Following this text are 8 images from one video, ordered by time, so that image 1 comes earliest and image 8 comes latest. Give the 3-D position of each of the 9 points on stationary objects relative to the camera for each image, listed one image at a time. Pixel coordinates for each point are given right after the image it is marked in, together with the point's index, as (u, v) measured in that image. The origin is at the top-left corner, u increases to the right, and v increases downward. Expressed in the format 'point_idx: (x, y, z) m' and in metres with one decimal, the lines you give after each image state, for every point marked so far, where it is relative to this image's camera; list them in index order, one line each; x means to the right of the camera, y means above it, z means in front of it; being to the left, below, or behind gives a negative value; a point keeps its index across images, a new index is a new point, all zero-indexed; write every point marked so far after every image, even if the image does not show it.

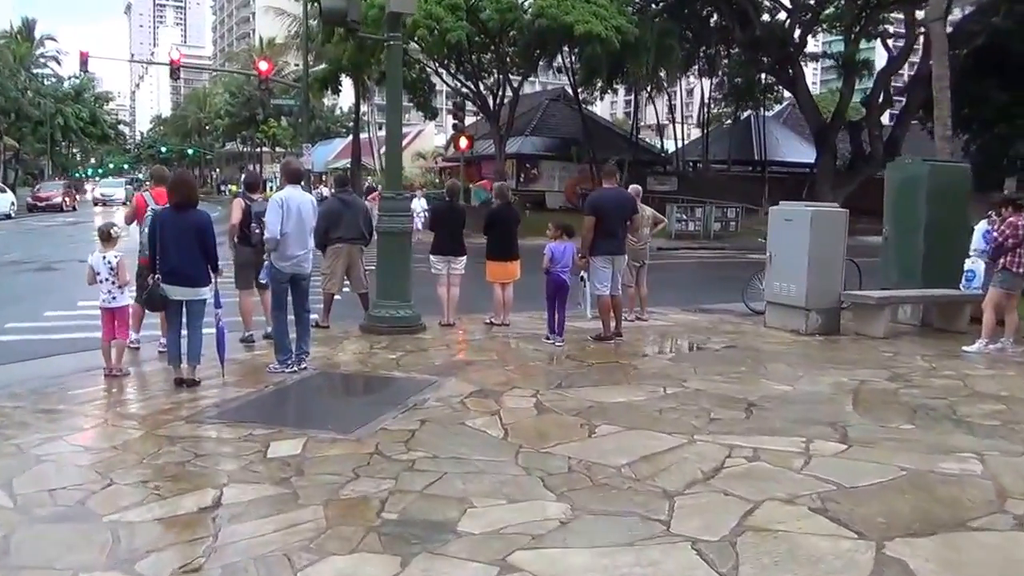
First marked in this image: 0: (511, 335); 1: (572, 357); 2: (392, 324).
0: (+0.1, -0.6, +10.4) m
1: (+0.6, -0.8, +9.2) m
2: (-1.5, -0.5, +10.5) m
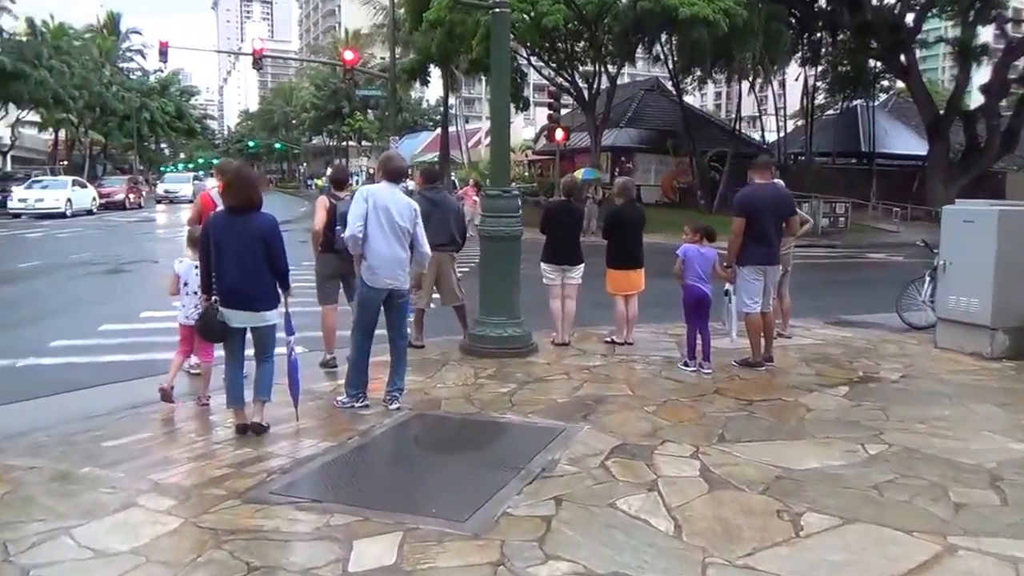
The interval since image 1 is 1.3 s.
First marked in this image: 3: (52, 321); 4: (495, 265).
0: (+1.4, -0.8, +8.7) m
1: (+1.8, -0.9, +7.4) m
2: (-0.1, -0.6, +8.9) m
3: (-6.1, -0.4, +11.1) m
4: (-0.2, +0.2, +8.9) m
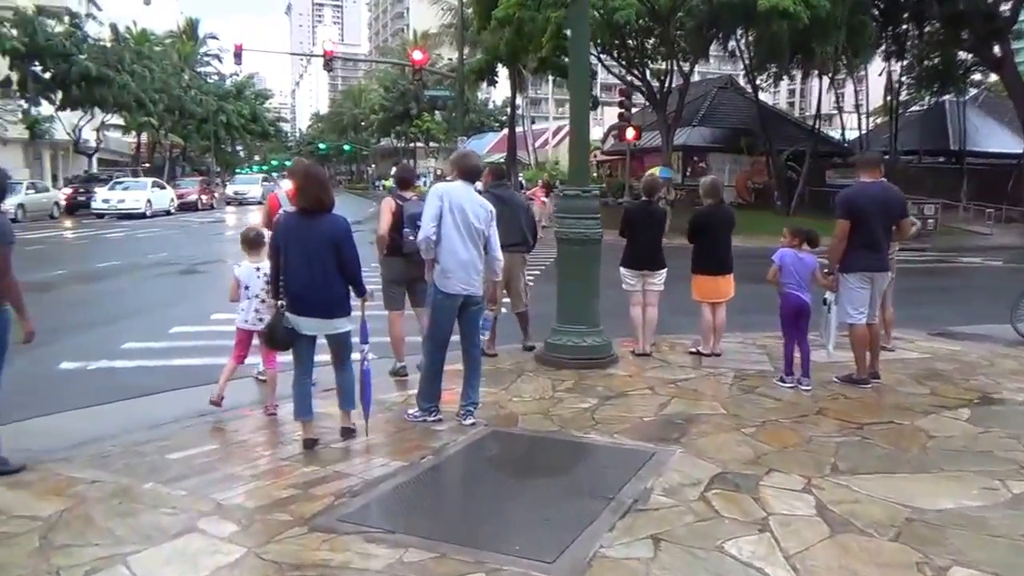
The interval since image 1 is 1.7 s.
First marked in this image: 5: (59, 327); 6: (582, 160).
0: (+2.1, -0.8, +8.0) m
1: (+2.5, -1.0, +6.7) m
2: (+0.6, -0.7, +8.4) m
3: (-5.1, -0.5, +11.0) m
4: (+0.6, +0.2, +8.4) m
5: (-5.8, -0.5, +10.6) m
6: (+0.7, +1.2, +8.3) m
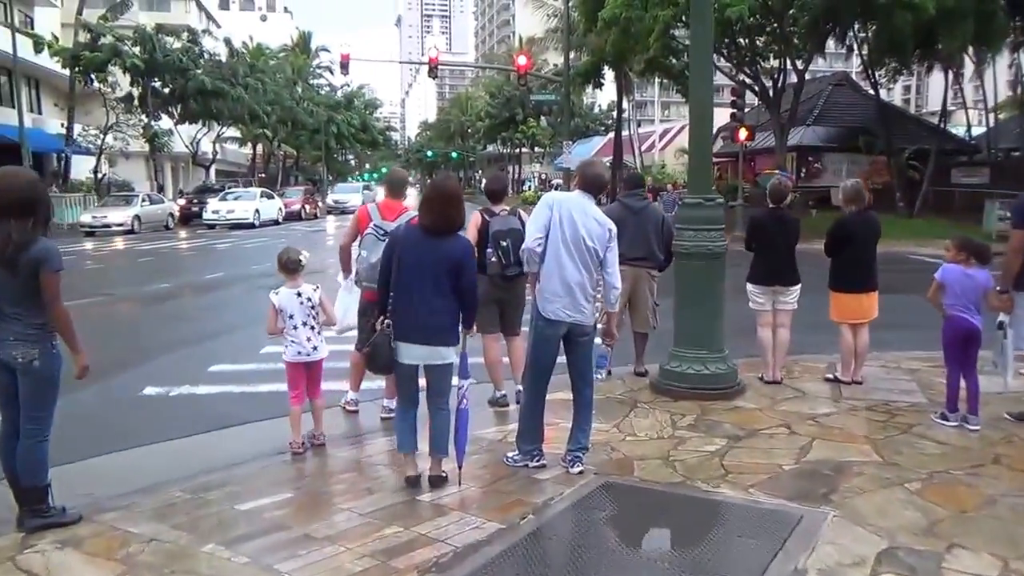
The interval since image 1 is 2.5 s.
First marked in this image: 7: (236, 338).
0: (+3.1, -1.0, +7.0) m
1: (+3.3, -1.2, +5.6) m
2: (+1.6, -0.9, +7.4) m
3: (-3.8, -0.7, +10.8) m
4: (+1.6, 0.0, +7.4) m
5: (-4.4, -0.7, +10.4) m
6: (+1.7, +1.1, +7.4) m
7: (-3.5, -0.6, +10.8) m
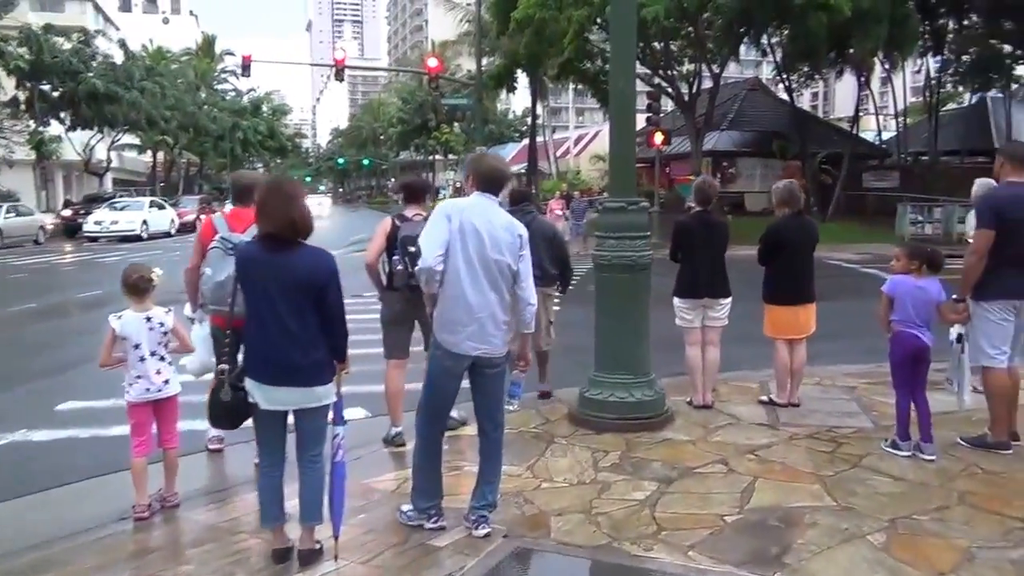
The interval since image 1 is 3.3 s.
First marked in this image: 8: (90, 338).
0: (+2.3, -1.1, +6.2) m
1: (+2.6, -1.2, +4.9) m
2: (+0.9, -1.0, +6.6) m
3: (-4.8, -0.9, +9.4) m
4: (+0.8, -0.1, +6.6) m
5: (-5.5, -1.0, +9.0) m
6: (+0.9, +0.9, +6.5) m
7: (-4.6, -0.9, +9.5) m
8: (-5.7, -0.7, +11.3) m
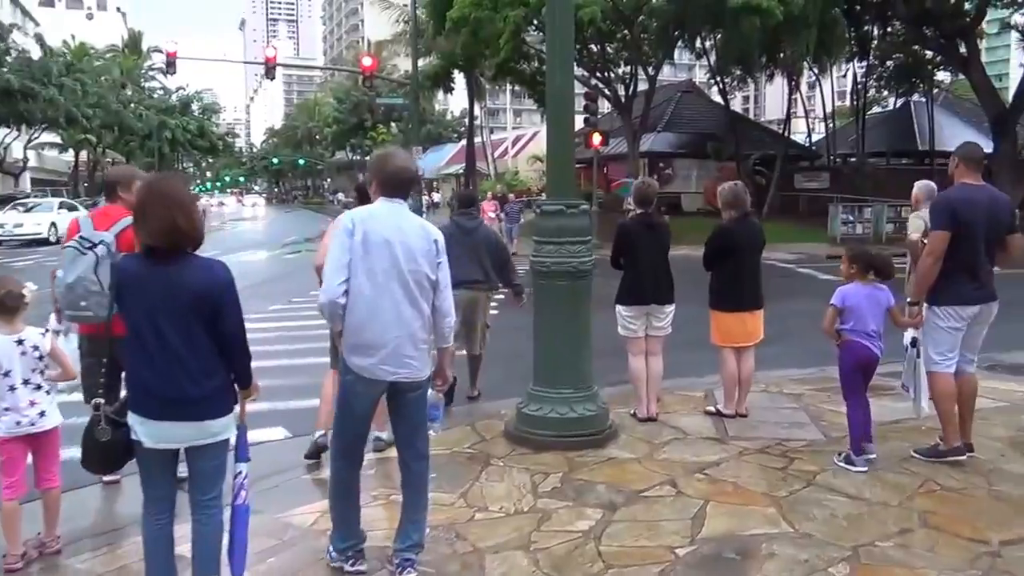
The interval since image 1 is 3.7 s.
0: (+1.9, -1.1, +5.9) m
1: (+2.3, -1.3, +4.6) m
2: (+0.4, -1.1, +6.1) m
3: (-5.5, -1.0, +8.5) m
4: (+0.3, -0.2, +6.1) m
5: (-6.1, -1.1, +8.1) m
6: (+0.4, +0.9, +6.1) m
7: (-5.3, -1.0, +8.6) m
8: (-6.5, -0.8, +10.4) m
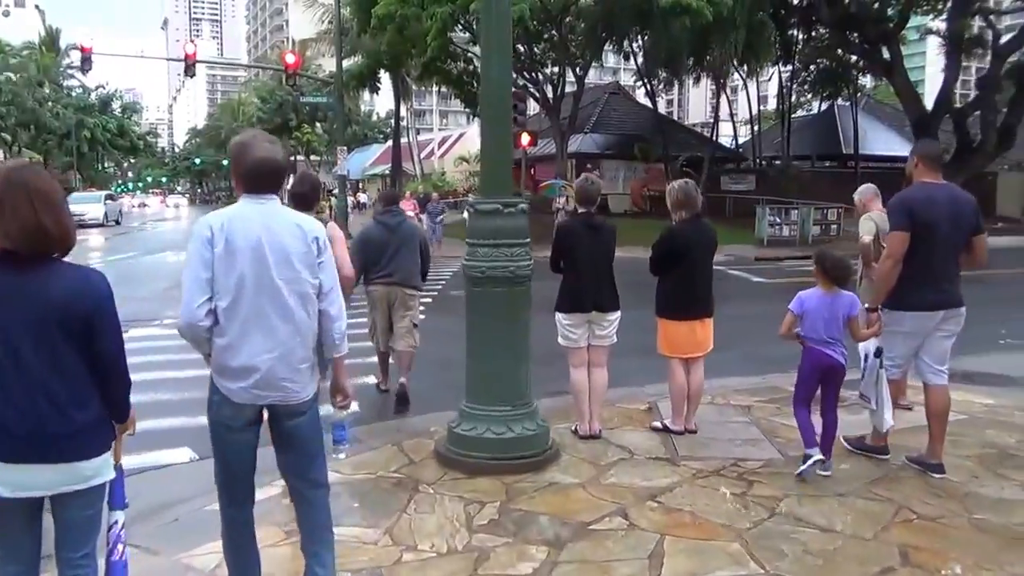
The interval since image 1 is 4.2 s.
0: (+1.4, -1.2, +5.4) m
1: (+1.9, -1.3, +4.2) m
2: (-0.1, -1.1, +5.5) m
3: (-6.2, -1.1, +7.4) m
4: (-0.1, -0.2, +5.5) m
5: (-6.7, -1.1, +6.9) m
6: (-0.1, +0.8, +5.5) m
7: (-6.0, -1.1, +7.5) m
8: (-7.3, -0.9, +9.2) m
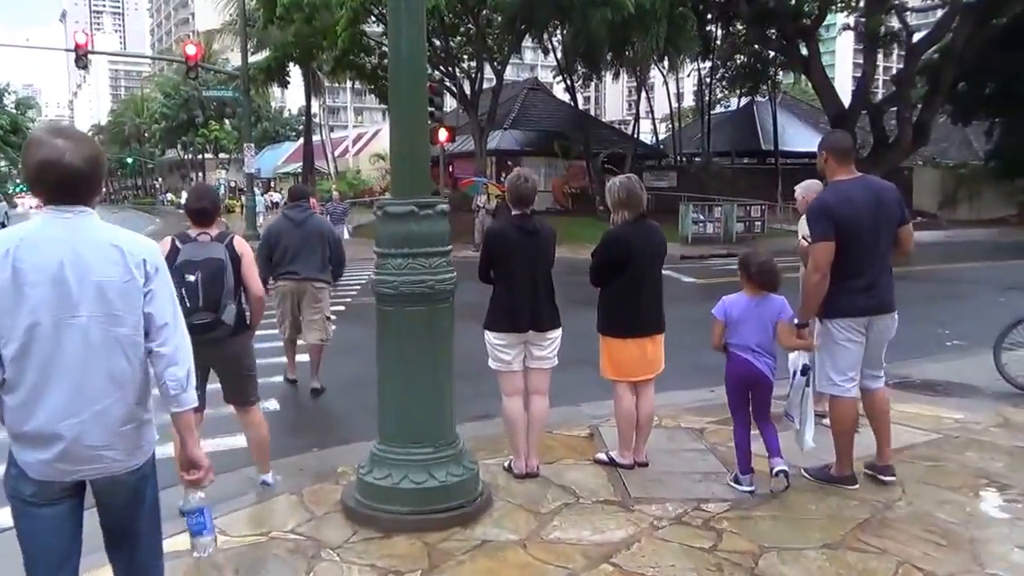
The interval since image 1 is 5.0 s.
0: (+1.0, -1.3, +4.6) m
1: (+1.6, -1.4, +3.4) m
2: (-0.5, -1.2, +4.6) m
3: (-6.7, -1.3, +5.8) m
4: (-0.6, -0.3, +4.6) m
5: (-7.2, -1.4, +5.3) m
6: (-0.5, +0.7, +4.5) m
7: (-6.5, -1.3, +6.0) m
8: (-8.0, -1.1, +7.5) m
